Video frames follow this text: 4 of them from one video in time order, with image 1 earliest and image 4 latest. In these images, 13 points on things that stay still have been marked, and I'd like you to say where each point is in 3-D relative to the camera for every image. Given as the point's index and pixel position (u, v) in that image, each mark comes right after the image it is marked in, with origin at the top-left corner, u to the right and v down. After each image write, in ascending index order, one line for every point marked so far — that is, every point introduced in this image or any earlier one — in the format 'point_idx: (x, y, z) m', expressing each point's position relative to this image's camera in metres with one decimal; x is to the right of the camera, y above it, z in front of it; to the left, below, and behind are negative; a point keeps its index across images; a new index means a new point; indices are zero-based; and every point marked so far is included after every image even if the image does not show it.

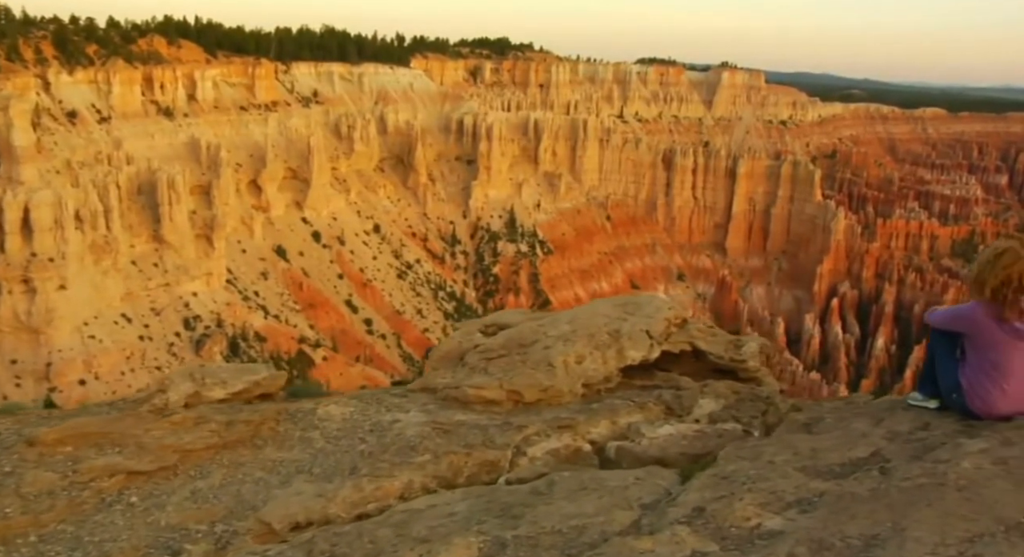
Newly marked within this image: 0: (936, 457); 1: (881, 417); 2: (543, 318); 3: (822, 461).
0: (+2.6, -1.1, +4.8) m
1: (+2.8, -1.1, +5.8) m
2: (+0.3, -0.4, +8.6) m
3: (+2.0, -1.2, +5.0) m
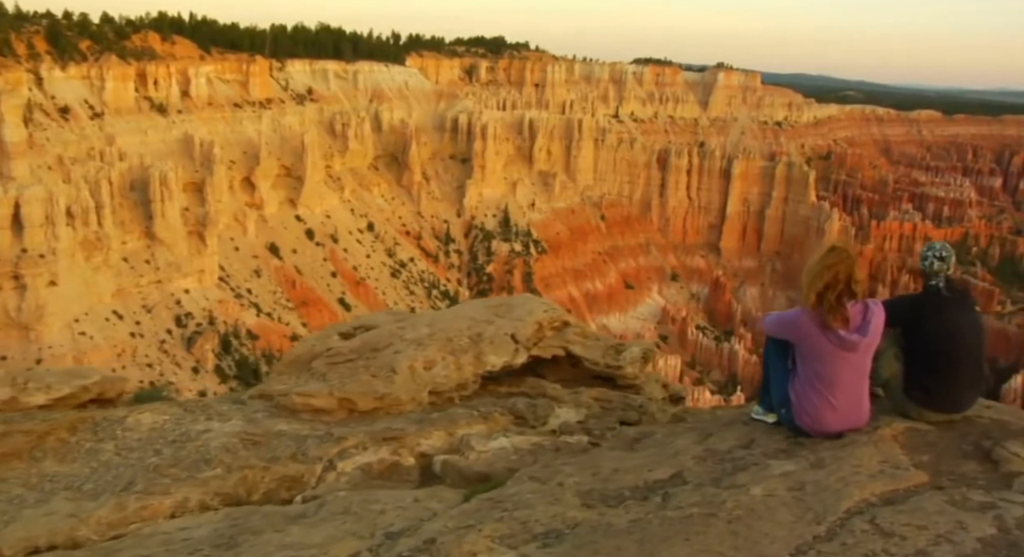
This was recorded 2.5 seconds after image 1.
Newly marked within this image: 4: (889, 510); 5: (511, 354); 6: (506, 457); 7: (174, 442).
0: (+1.2, -1.1, +4.3) m
1: (+1.3, -1.1, +5.3) m
2: (-1.1, -0.4, +8.0) m
3: (+0.6, -1.2, +4.5) m
4: (+1.9, -1.2, +3.9) m
5: (0.0, -0.7, +7.5) m
6: (0.0, -1.4, +5.9) m
7: (-2.6, -1.3, +5.9) m
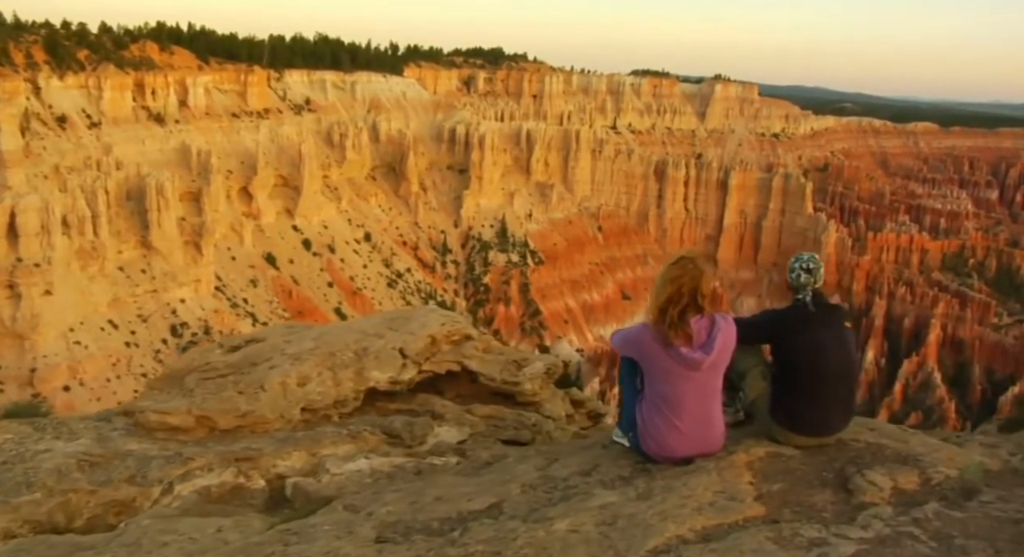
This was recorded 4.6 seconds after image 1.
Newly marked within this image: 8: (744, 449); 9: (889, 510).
0: (+0.2, -1.2, +3.9) m
1: (+0.3, -1.1, +4.9) m
2: (-2.1, -0.5, +7.7) m
3: (-0.5, -1.3, +4.1) m
4: (+0.9, -1.2, +3.5) m
5: (-1.1, -0.8, +7.2) m
6: (-1.1, -1.4, +5.5) m
7: (-3.6, -1.3, +5.5) m
8: (+1.4, -1.1, +4.8) m
9: (+2.0, -1.2, +4.1) m
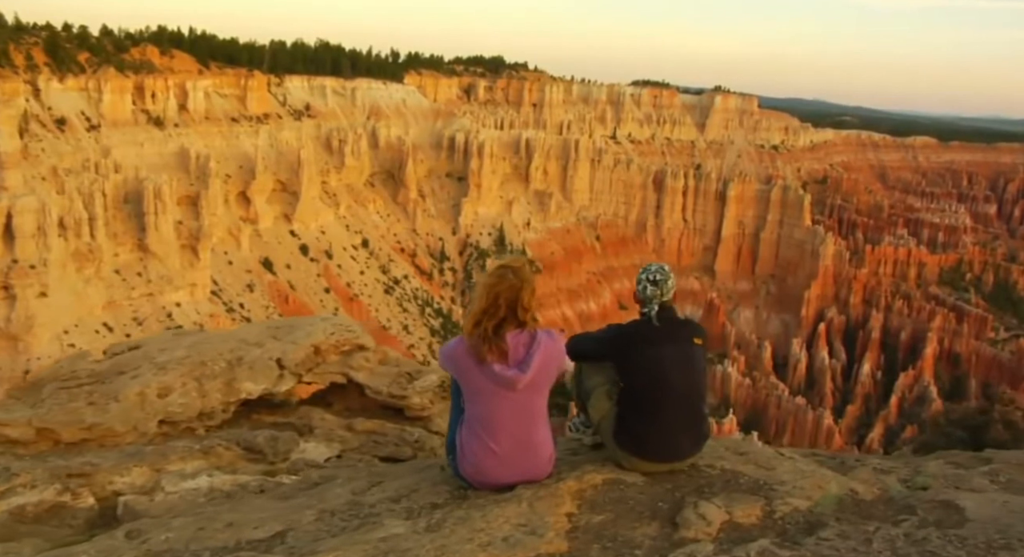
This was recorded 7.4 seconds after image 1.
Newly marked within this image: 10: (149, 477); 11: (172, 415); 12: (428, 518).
0: (-0.9, -1.2, +3.5) m
1: (-0.8, -1.2, +4.5) m
2: (-3.2, -0.6, +7.3) m
3: (-1.5, -1.3, +3.7) m
4: (-0.2, -1.3, +3.1) m
5: (-2.1, -0.9, +6.8) m
6: (-2.1, -1.5, +5.1) m
7: (-4.7, -1.3, +5.2) m
8: (+0.4, -1.1, +4.4) m
9: (+1.0, -1.3, +3.7) m
10: (-2.6, -1.4, +5.5) m
11: (-2.8, -1.1, +6.3) m
12: (-0.4, -1.2, +3.8) m
